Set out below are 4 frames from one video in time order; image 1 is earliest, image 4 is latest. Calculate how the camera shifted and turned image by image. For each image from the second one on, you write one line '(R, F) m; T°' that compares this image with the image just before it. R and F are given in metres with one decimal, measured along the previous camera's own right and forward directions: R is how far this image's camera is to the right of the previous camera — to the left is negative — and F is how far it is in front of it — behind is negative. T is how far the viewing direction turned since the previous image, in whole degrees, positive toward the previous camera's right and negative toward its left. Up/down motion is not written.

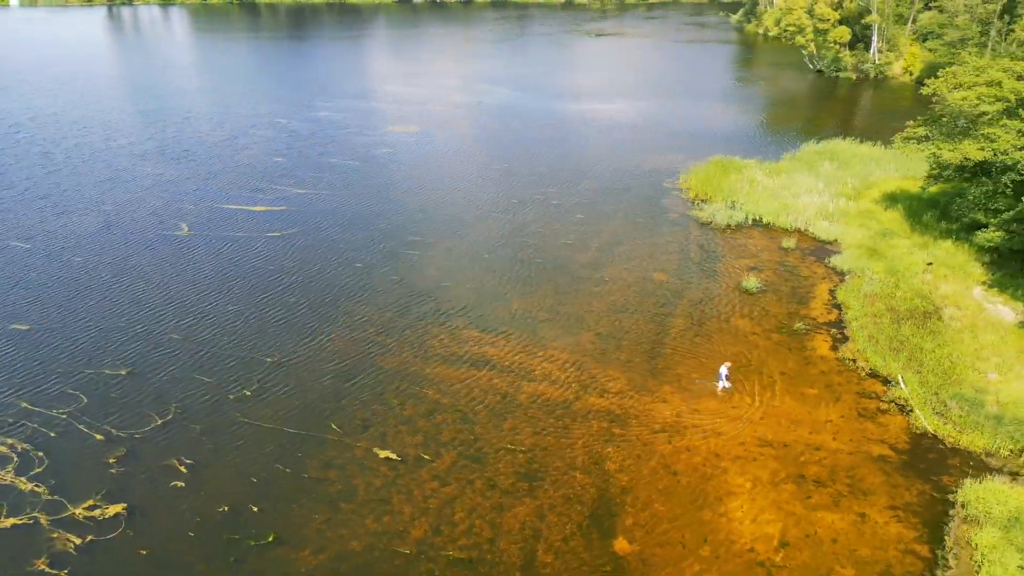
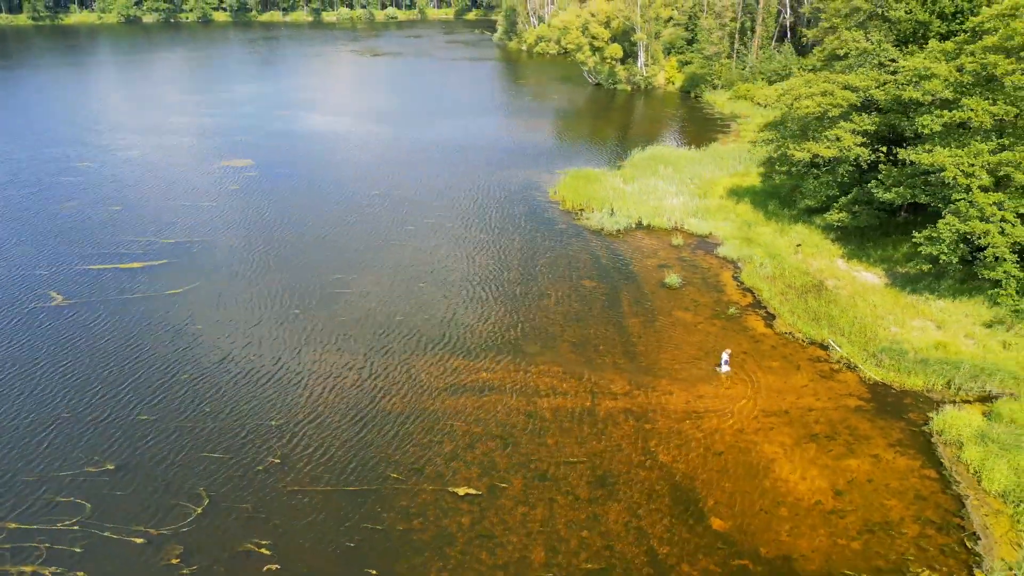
(-6.6, +0.3) m; +18°
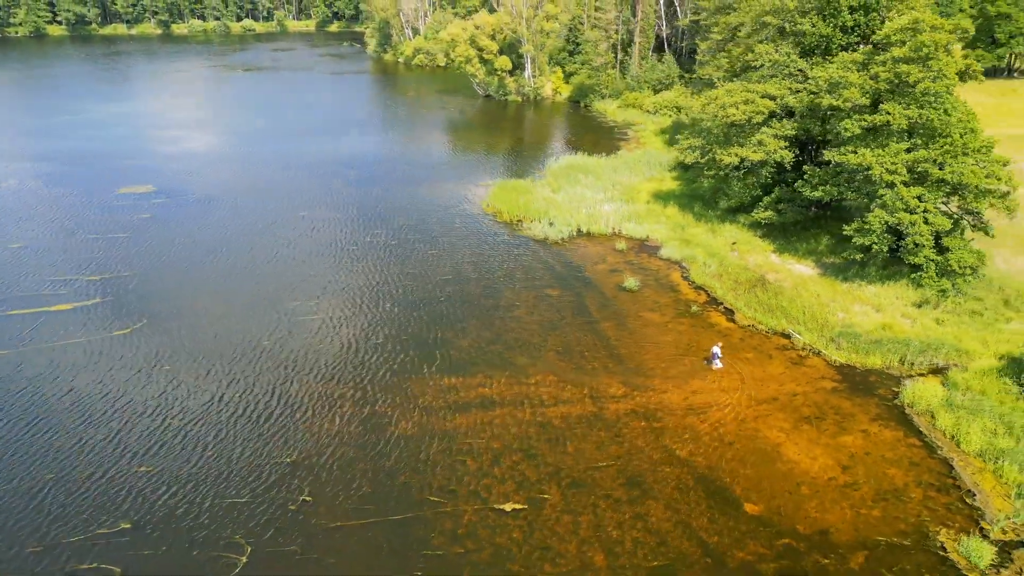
(-3.7, 0.0) m; +10°
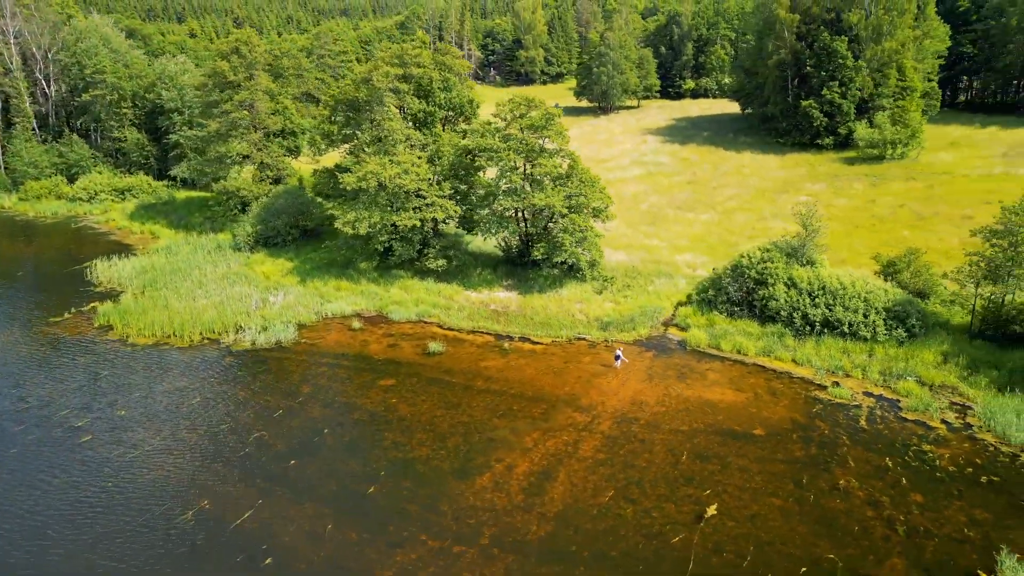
(-18.3, +8.0) m; +53°
